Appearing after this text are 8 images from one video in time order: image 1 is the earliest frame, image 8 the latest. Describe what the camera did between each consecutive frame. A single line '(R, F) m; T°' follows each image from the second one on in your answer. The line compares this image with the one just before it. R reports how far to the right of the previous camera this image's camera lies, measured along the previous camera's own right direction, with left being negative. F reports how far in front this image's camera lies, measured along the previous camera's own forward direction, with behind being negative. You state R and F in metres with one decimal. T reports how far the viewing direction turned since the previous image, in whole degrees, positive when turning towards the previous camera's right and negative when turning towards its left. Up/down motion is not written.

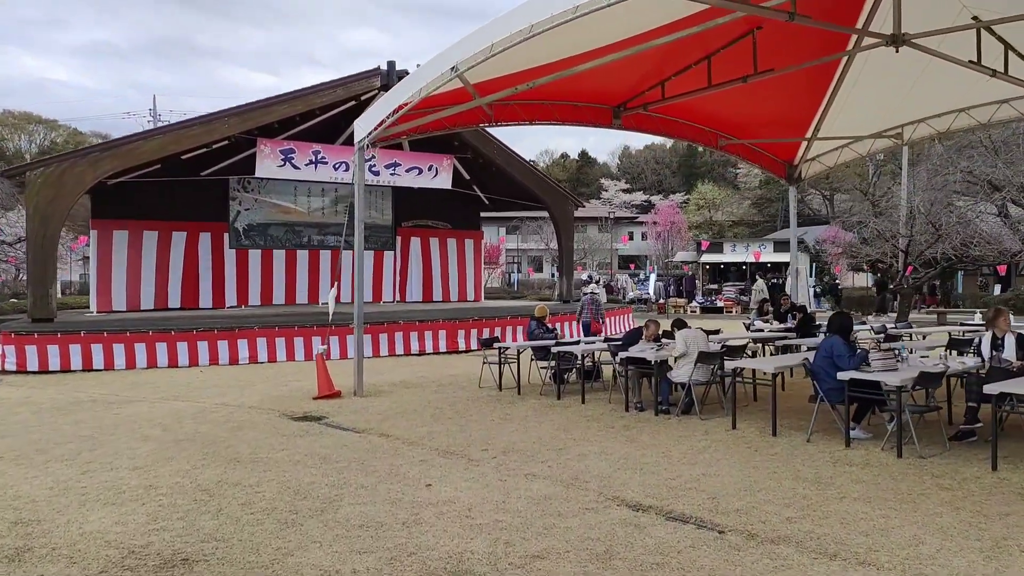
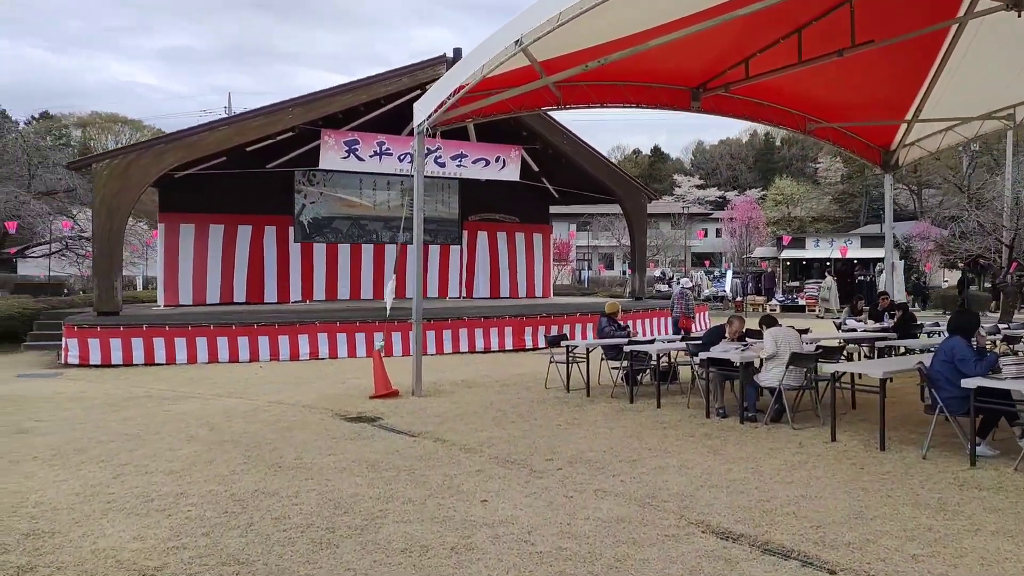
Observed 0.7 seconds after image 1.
(0.0, +0.5) m; -6°
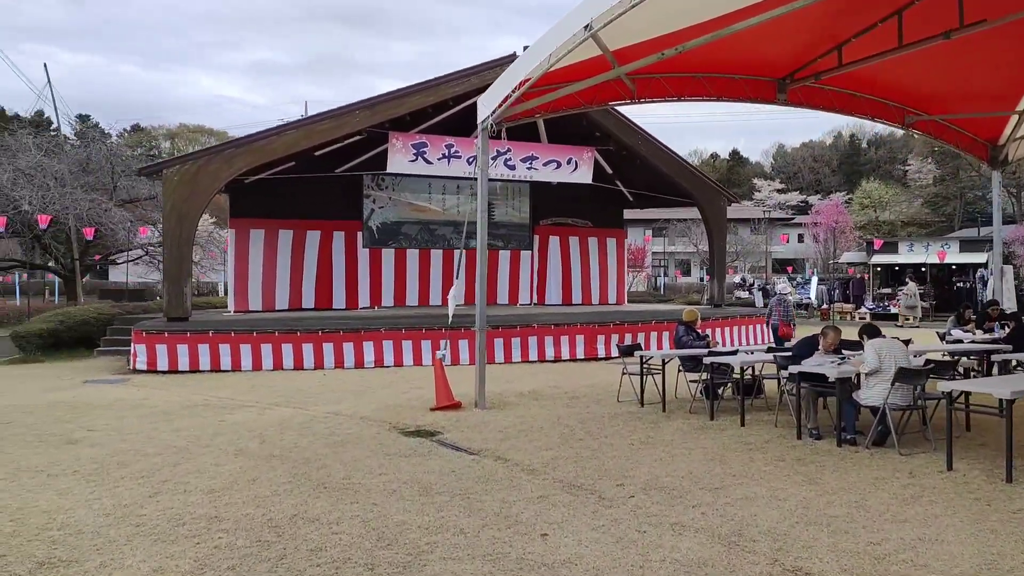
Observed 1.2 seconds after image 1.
(0.0, +0.4) m; -6°
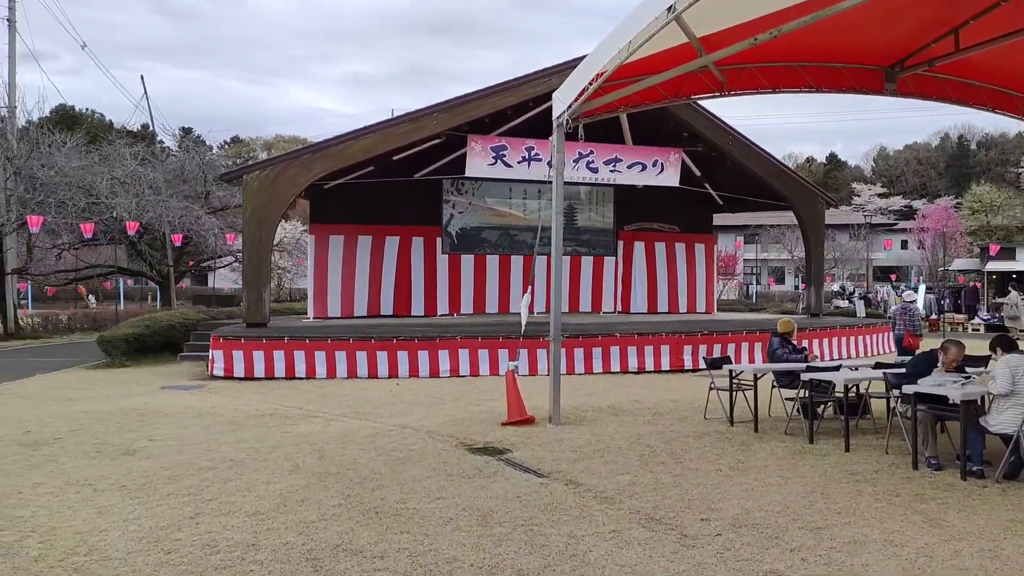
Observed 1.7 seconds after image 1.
(+0.1, +0.4) m; -7°
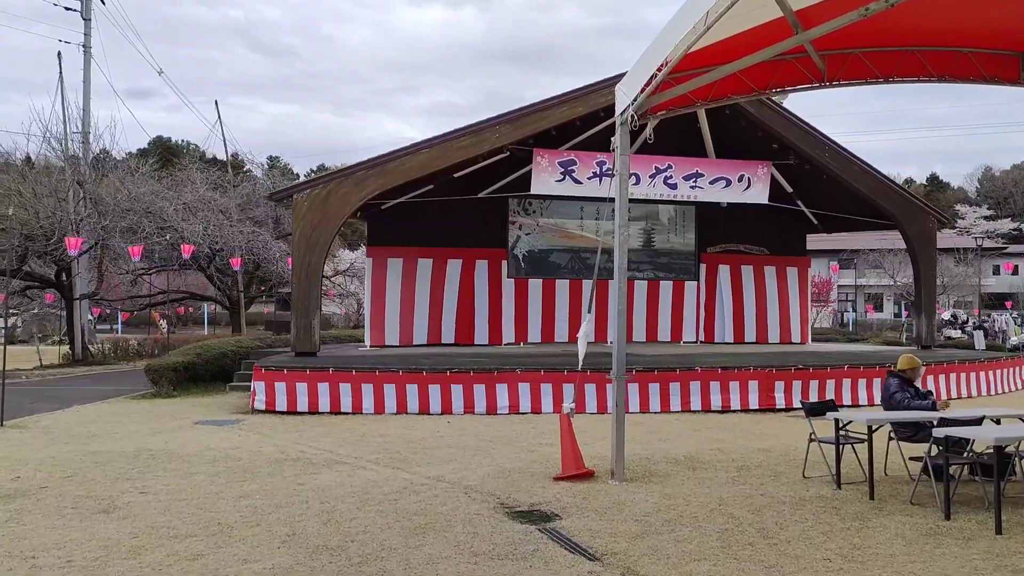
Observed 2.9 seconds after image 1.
(+0.2, +0.9) m; -6°
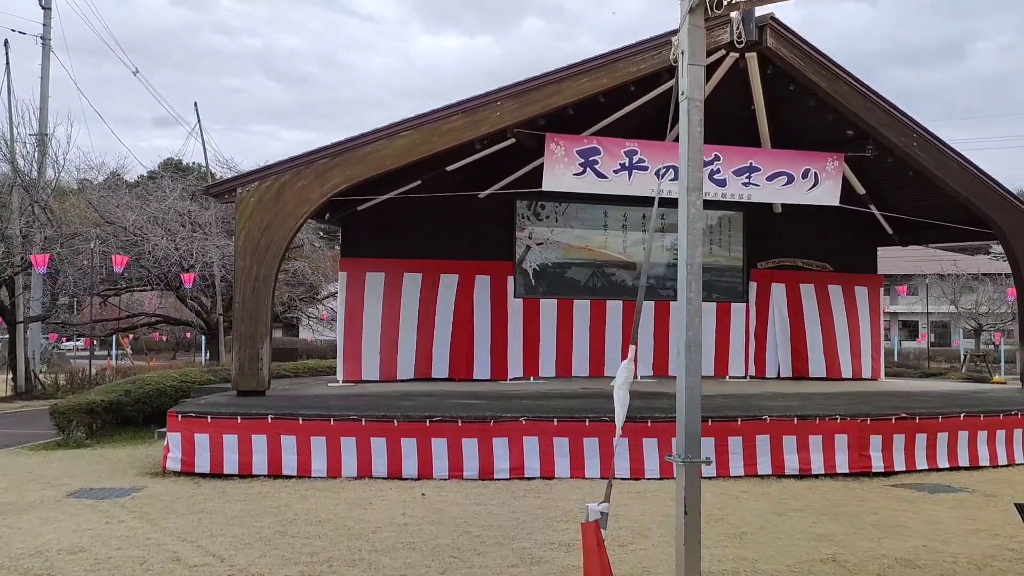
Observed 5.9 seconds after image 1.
(+0.1, +2.0) m; -1°
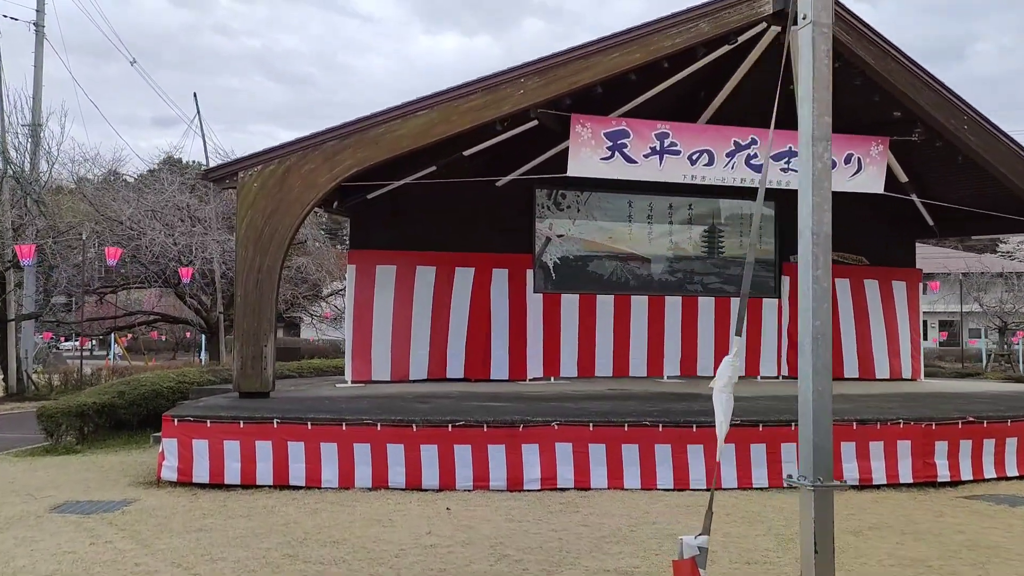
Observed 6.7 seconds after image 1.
(-0.2, +0.5) m; 0°
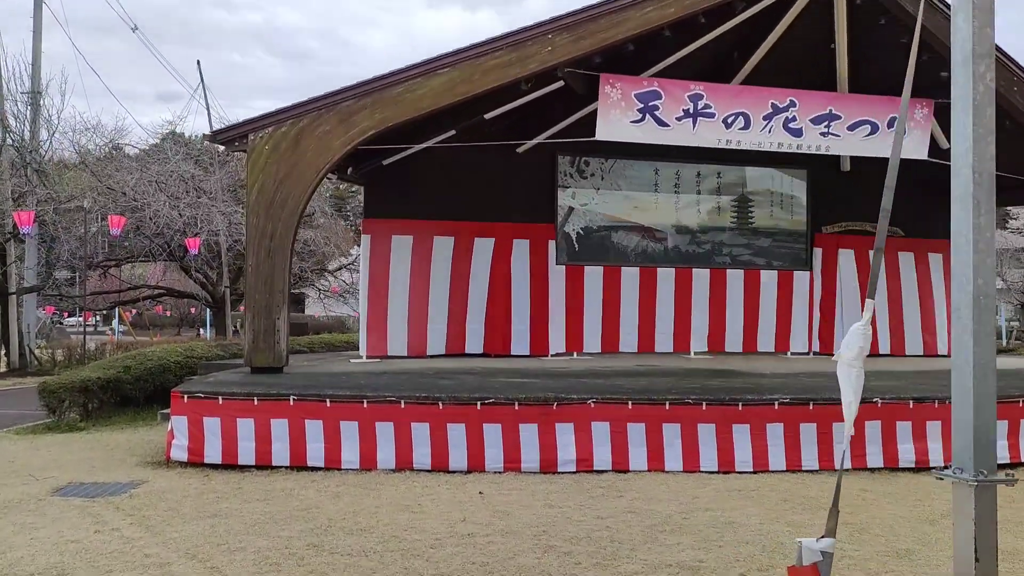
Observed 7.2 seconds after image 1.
(-0.2, +0.4) m; 0°
